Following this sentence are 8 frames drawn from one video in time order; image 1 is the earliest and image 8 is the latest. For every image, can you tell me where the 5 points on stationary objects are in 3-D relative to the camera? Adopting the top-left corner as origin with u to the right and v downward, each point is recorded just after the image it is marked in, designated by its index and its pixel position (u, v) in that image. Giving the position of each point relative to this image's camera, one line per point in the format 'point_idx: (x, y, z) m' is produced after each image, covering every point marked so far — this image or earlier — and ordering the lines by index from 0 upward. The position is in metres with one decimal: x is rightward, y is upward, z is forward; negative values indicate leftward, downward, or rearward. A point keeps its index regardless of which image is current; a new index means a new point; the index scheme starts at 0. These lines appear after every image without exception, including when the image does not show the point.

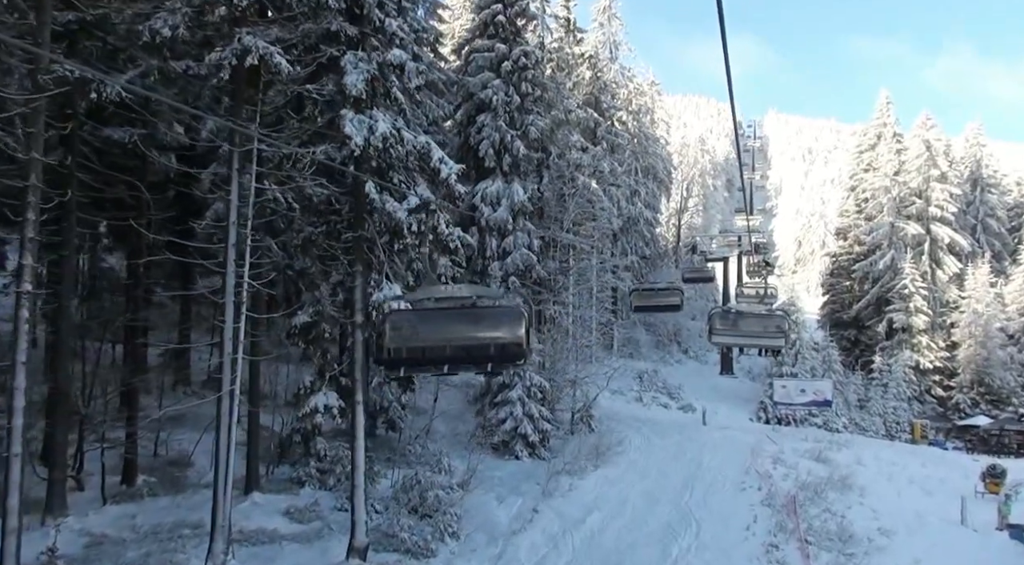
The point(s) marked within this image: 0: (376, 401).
0: (-3.2, -2.8, +19.8) m
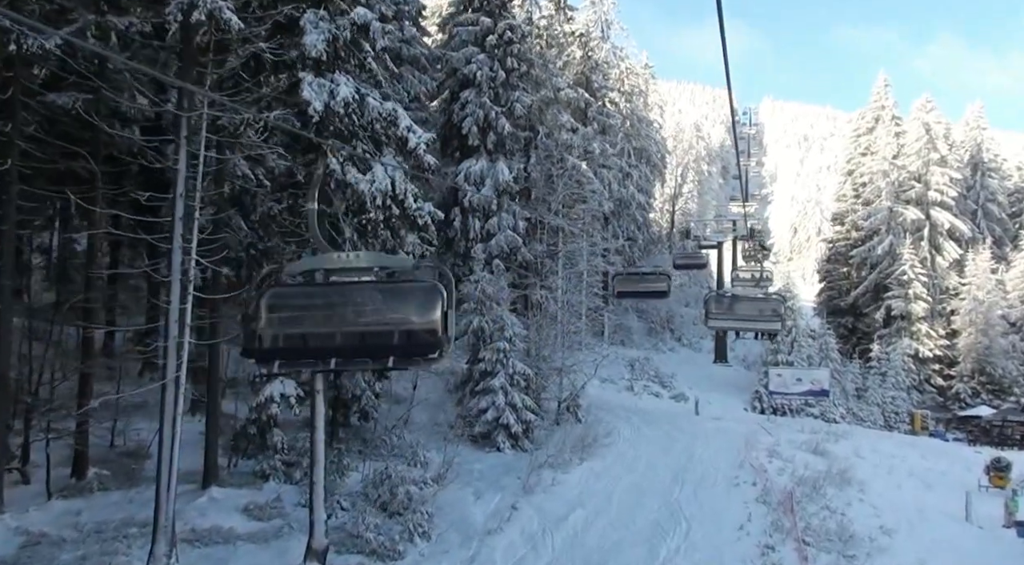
0: (-3.7, -2.3, +18.7) m
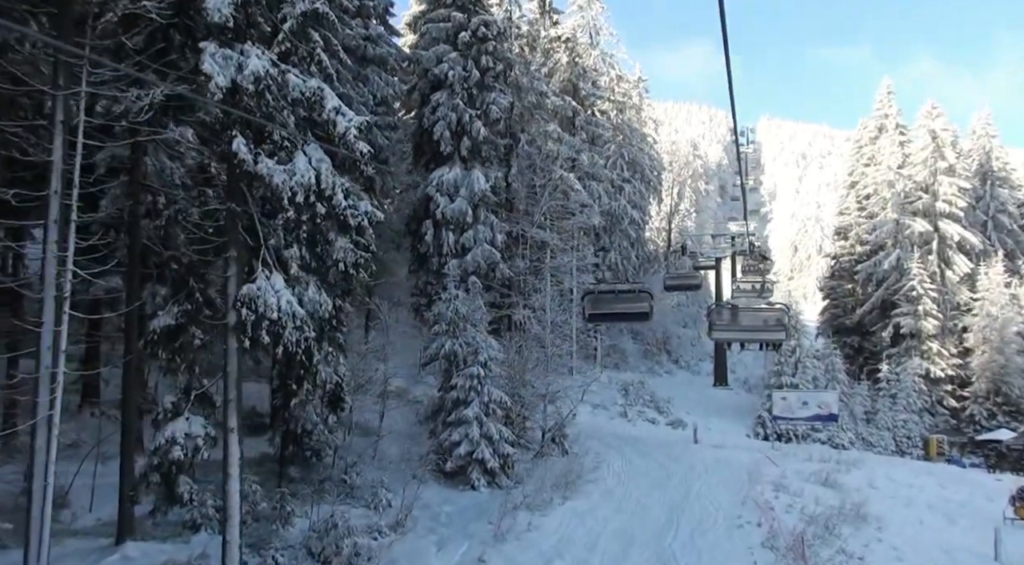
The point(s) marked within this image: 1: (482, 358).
0: (-4.2, -2.7, +16.5) m
1: (-0.7, -1.8, +19.4) m
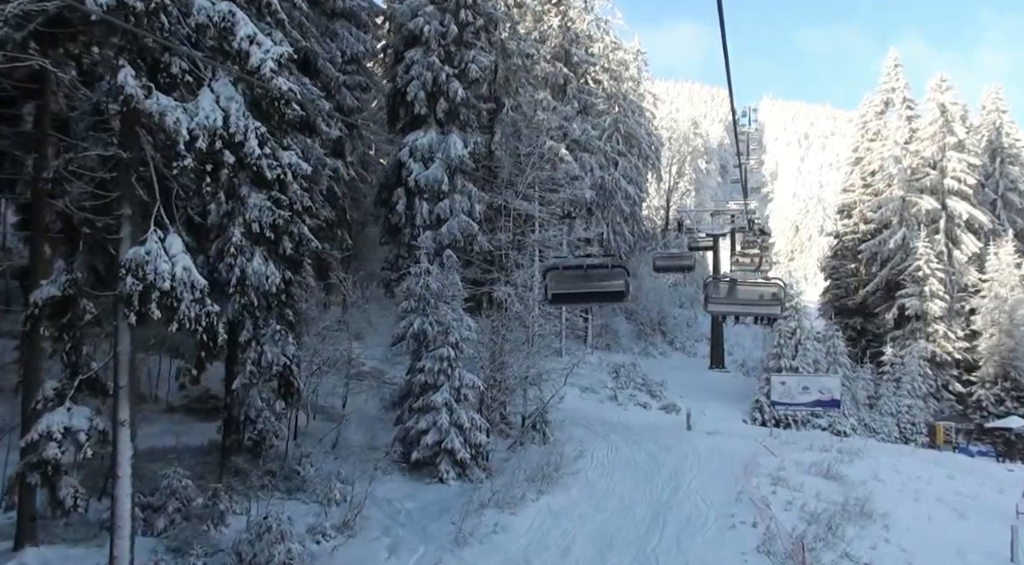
0: (-4.8, -2.2, +14.7) m
1: (-1.3, -1.2, +17.6) m
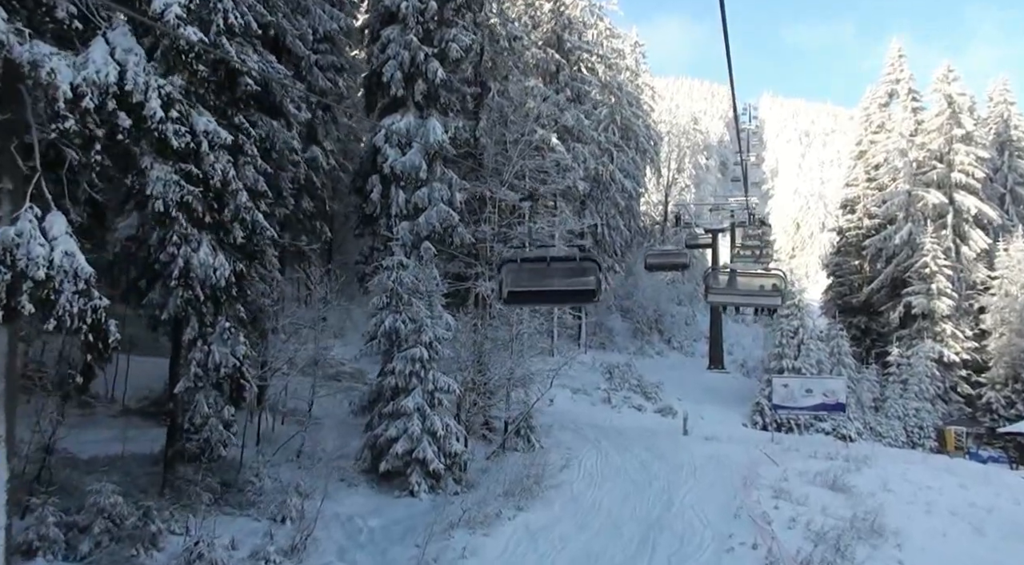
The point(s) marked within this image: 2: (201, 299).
0: (-5.2, -2.1, +13.3) m
1: (-1.7, -1.1, +16.1) m
2: (-4.9, -0.3, +13.0) m
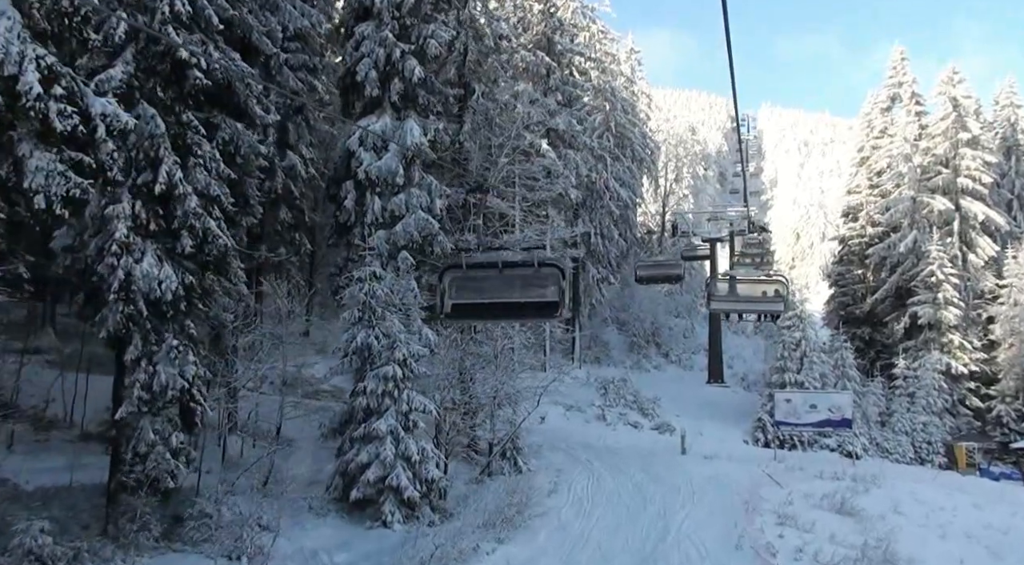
0: (-5.5, -2.3, +12.0) m
1: (-2.0, -1.3, +14.9) m
2: (-5.2, -0.4, +11.8) m
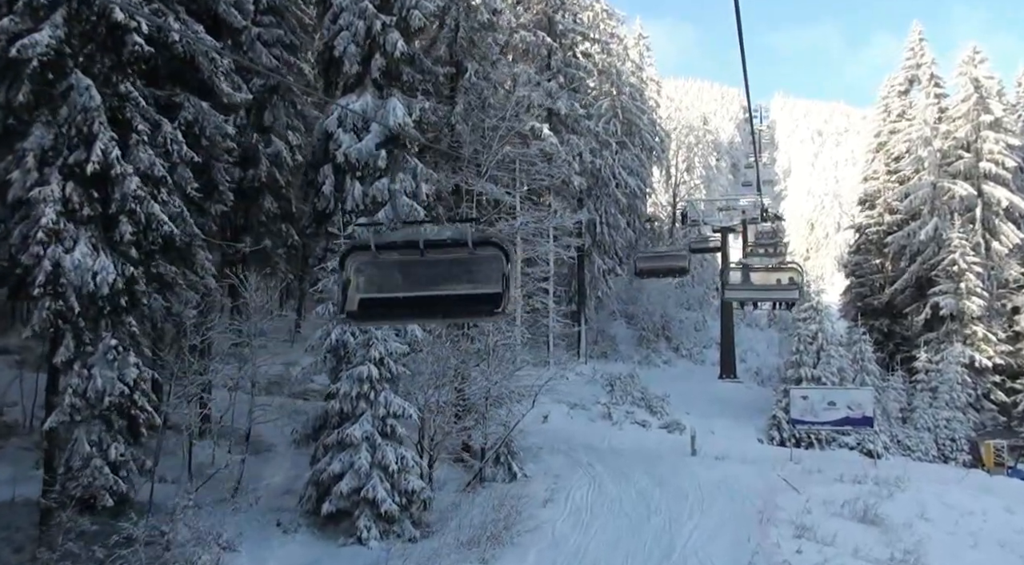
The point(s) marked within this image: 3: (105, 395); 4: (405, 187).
0: (-5.8, -2.2, +10.7) m
1: (-2.2, -1.2, +13.5) m
2: (-5.5, -0.3, +10.4) m
3: (-5.2, -1.4, +10.6) m
4: (-2.2, +1.9, +16.8) m
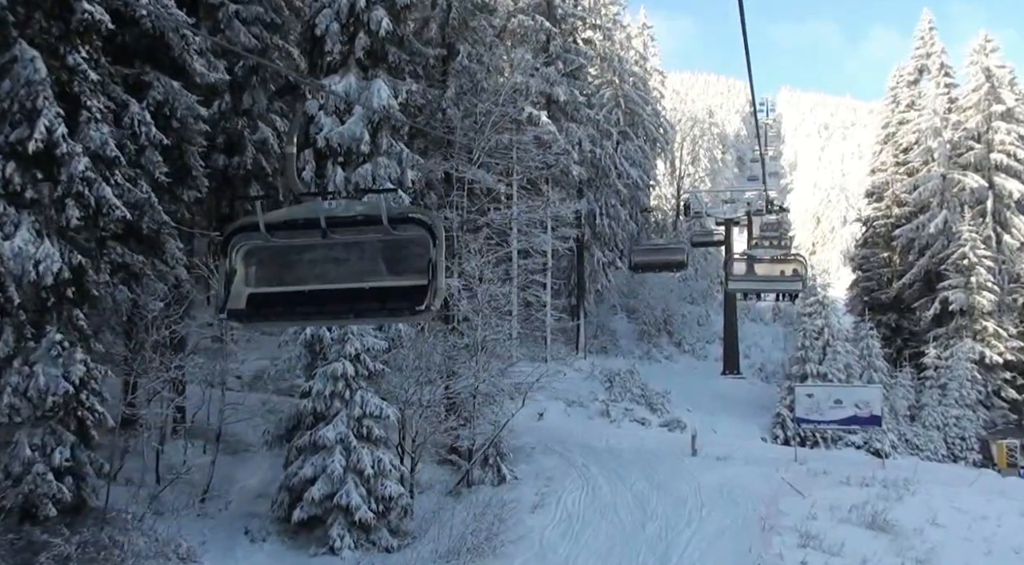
0: (-6.0, -2.0, +9.9) m
1: (-2.4, -1.0, +12.7) m
2: (-5.7, -0.2, +9.6) m
3: (-5.4, -1.3, +9.7) m
4: (-2.4, +2.1, +15.9) m
